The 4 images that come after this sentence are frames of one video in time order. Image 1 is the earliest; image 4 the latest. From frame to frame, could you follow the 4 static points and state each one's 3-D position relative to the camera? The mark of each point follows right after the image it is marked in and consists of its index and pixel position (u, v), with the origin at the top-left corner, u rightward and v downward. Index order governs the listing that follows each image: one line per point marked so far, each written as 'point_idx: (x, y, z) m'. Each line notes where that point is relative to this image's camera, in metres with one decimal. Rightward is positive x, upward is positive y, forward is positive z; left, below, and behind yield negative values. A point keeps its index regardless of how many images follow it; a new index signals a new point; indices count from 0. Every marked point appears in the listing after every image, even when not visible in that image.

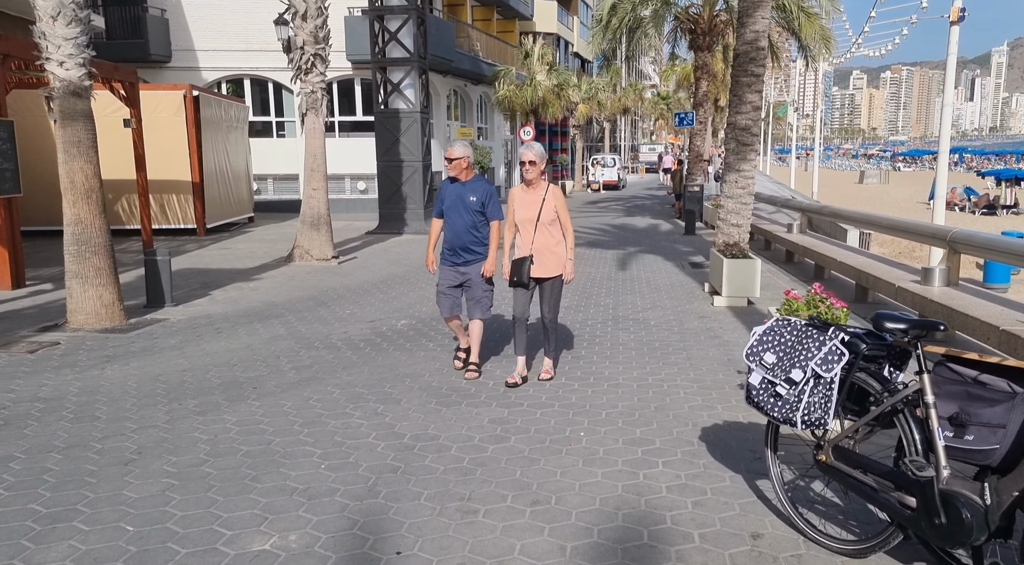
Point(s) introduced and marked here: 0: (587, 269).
0: (+1.2, +0.2, +13.4) m
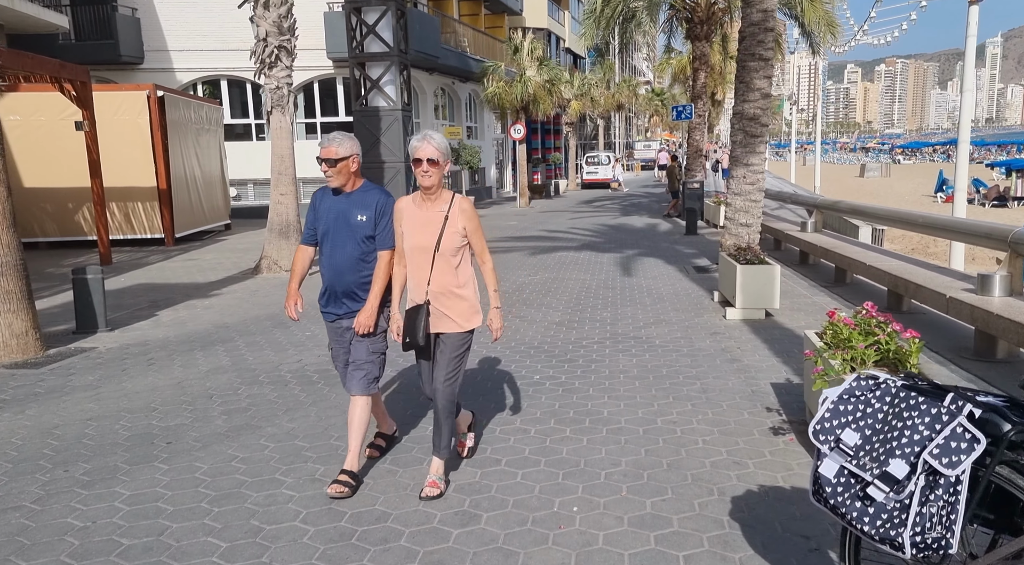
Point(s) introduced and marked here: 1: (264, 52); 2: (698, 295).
0: (+1.0, +0.1, +12.2) m
1: (-3.6, +3.4, +12.0) m
2: (+2.2, -0.2, +10.0) m
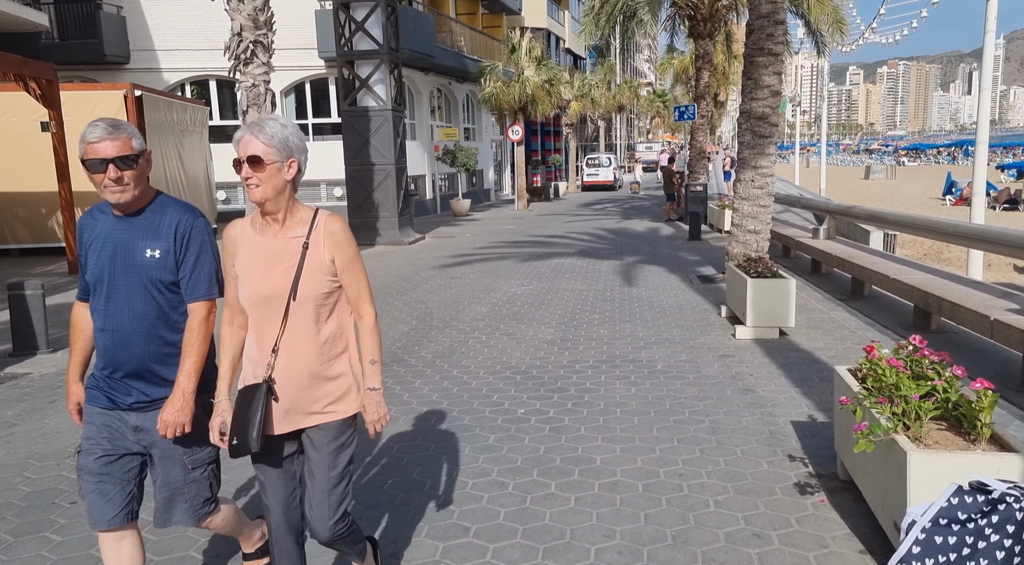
0: (+0.9, 0.0, +11.4) m
1: (-3.7, +3.2, +11.3) m
2: (+2.1, -0.3, +9.2) m
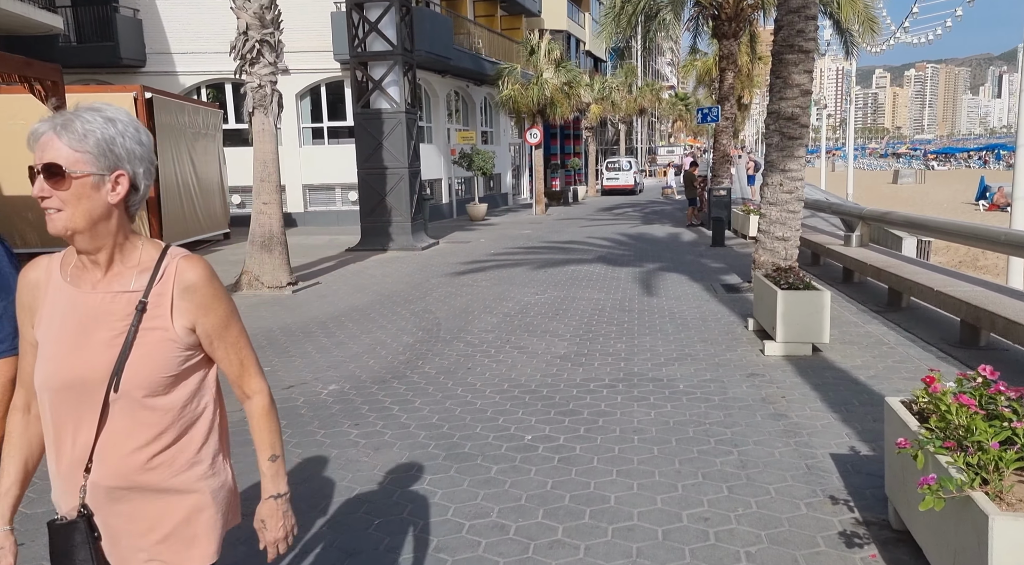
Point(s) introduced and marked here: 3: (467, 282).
0: (+1.1, -0.1, +10.9) m
1: (-3.5, +3.1, +10.9) m
2: (+2.3, -0.4, +8.6) m
3: (-0.7, 0.0, +12.6) m
